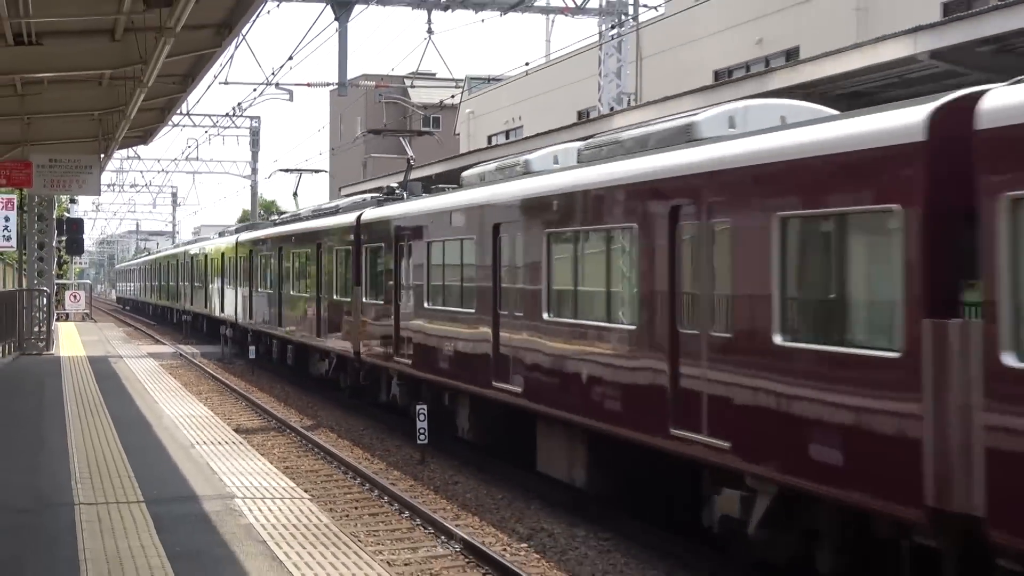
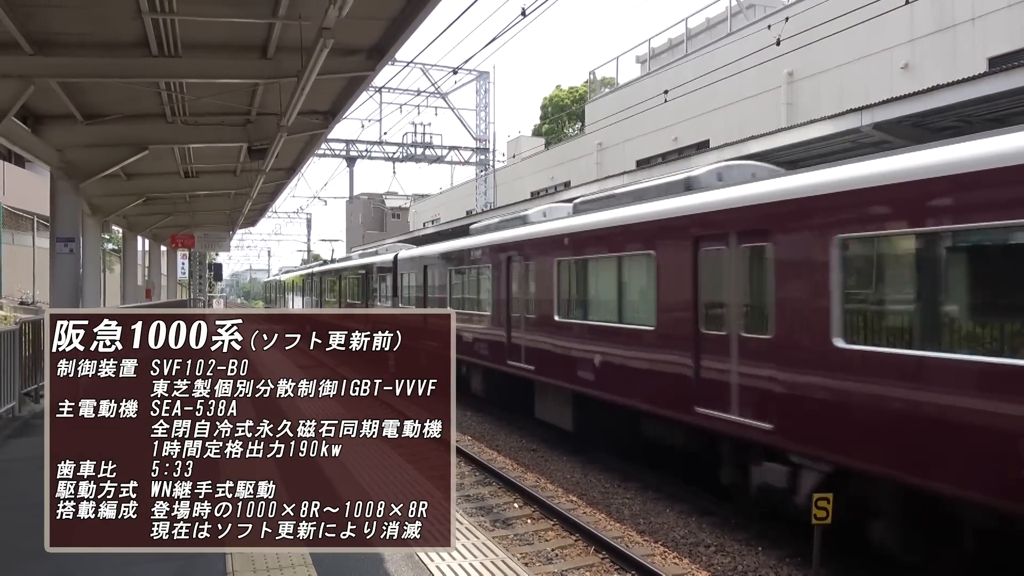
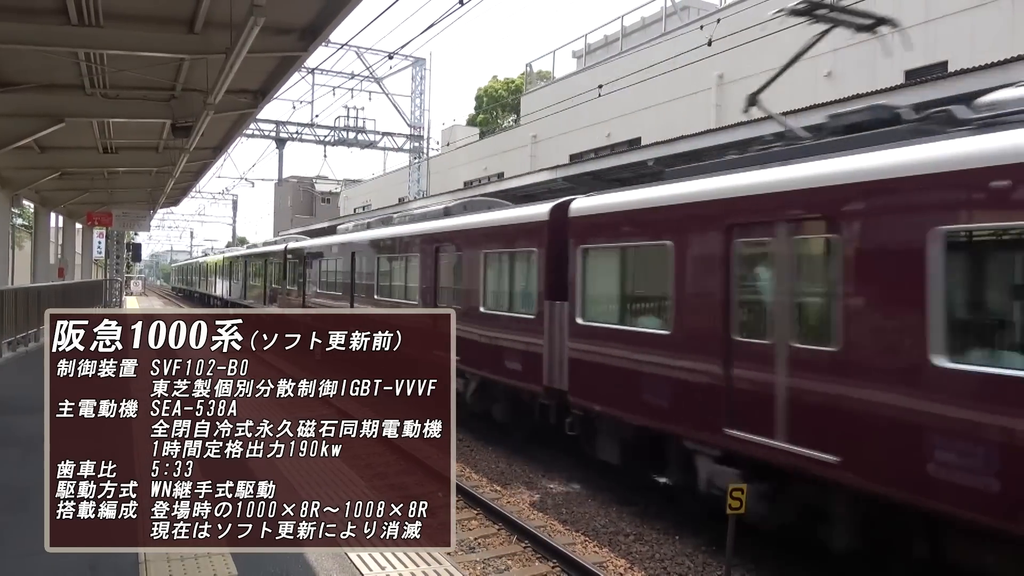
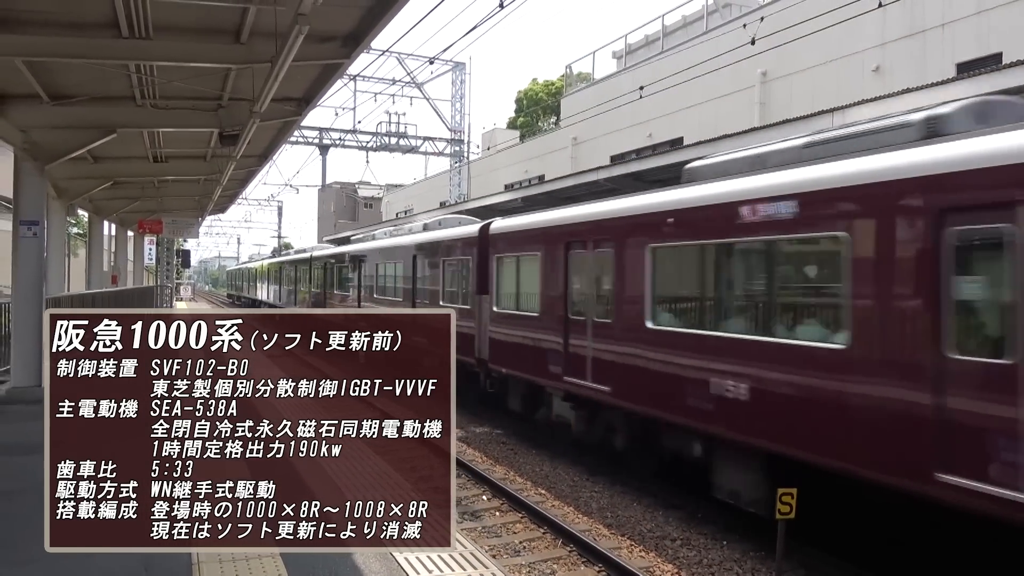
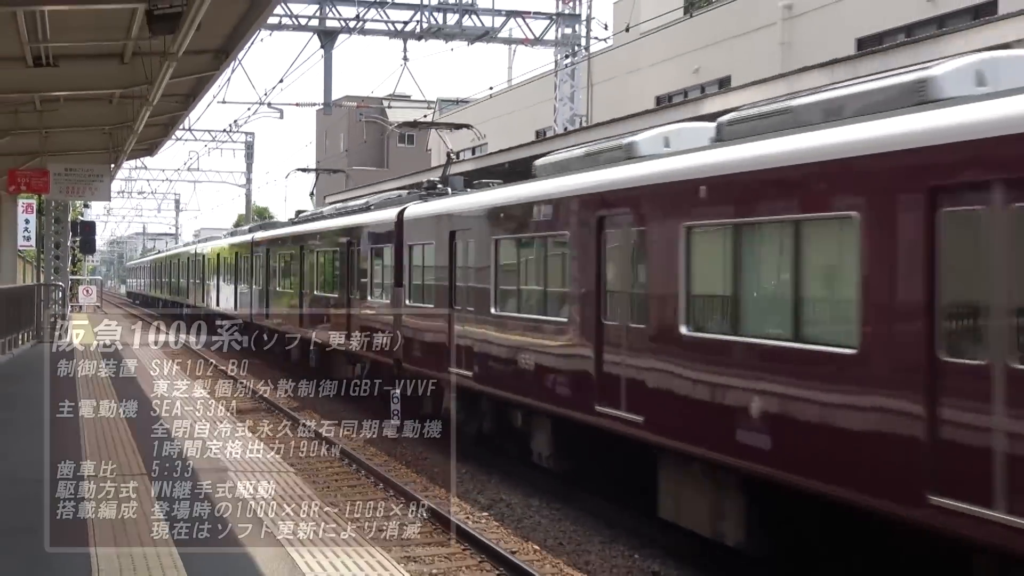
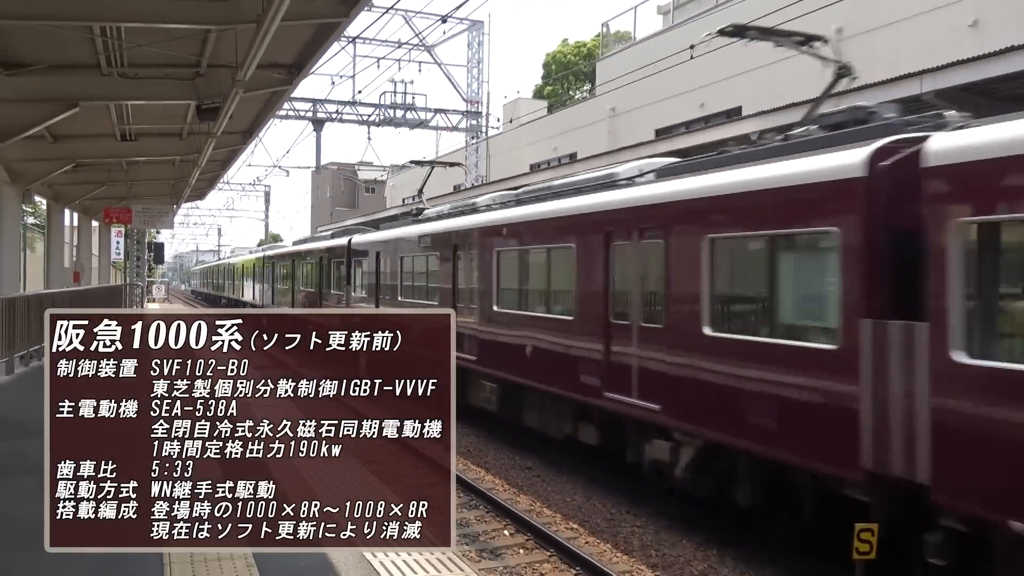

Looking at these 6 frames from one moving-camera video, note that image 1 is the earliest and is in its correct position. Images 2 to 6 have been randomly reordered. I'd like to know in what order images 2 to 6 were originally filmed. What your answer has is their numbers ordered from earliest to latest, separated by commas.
5, 6, 3, 4, 2
